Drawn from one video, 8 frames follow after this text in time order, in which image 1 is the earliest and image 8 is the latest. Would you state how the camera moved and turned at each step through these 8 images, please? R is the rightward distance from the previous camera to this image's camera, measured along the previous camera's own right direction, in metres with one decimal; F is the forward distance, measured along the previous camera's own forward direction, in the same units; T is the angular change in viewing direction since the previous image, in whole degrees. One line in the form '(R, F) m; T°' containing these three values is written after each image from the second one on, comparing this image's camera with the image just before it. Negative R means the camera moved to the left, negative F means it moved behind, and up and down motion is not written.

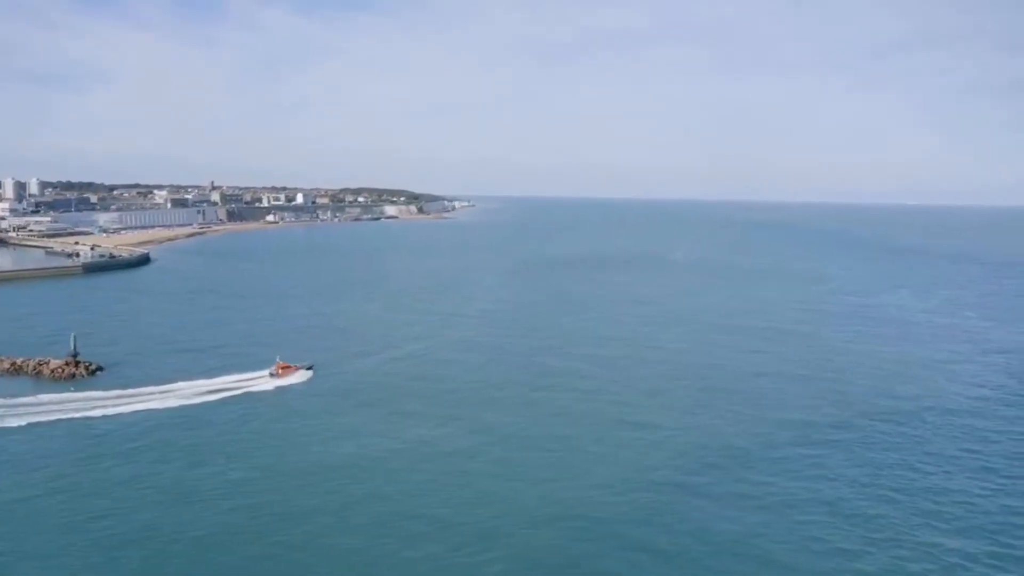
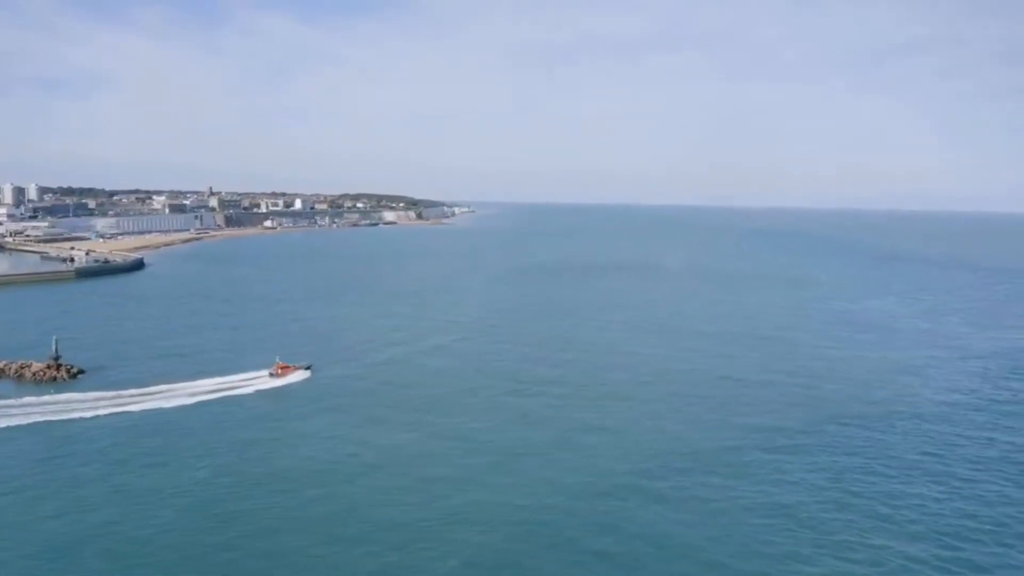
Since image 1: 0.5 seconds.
(-0.3, +1.2) m; 0°
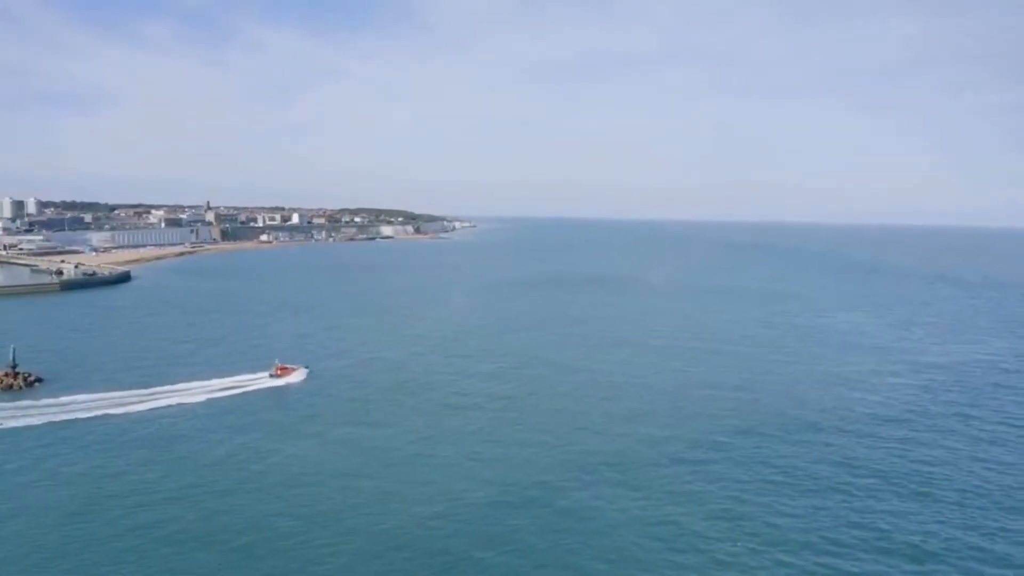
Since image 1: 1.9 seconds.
(+1.3, -0.3) m; 0°
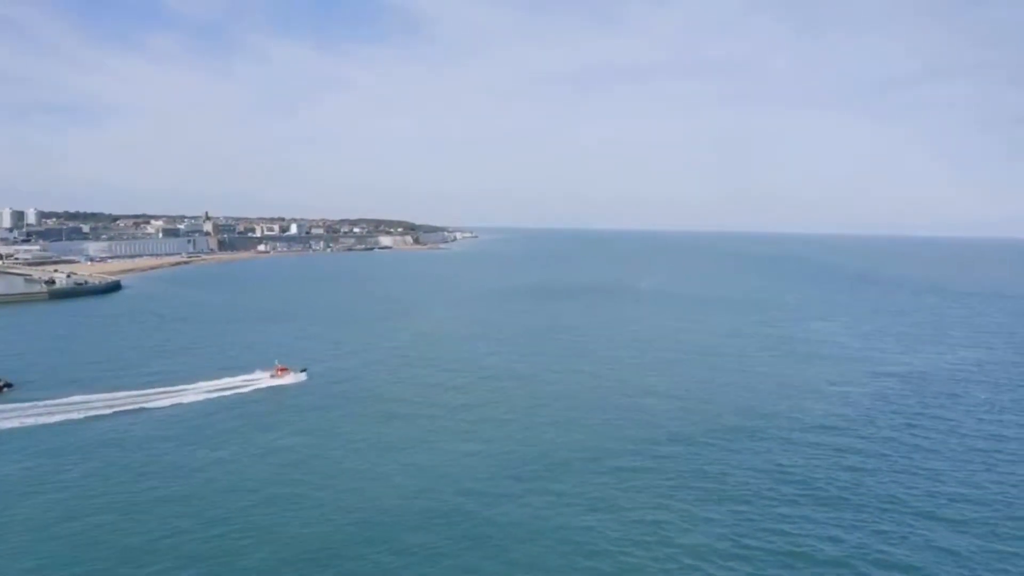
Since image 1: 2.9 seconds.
(+1.0, -0.3) m; 0°
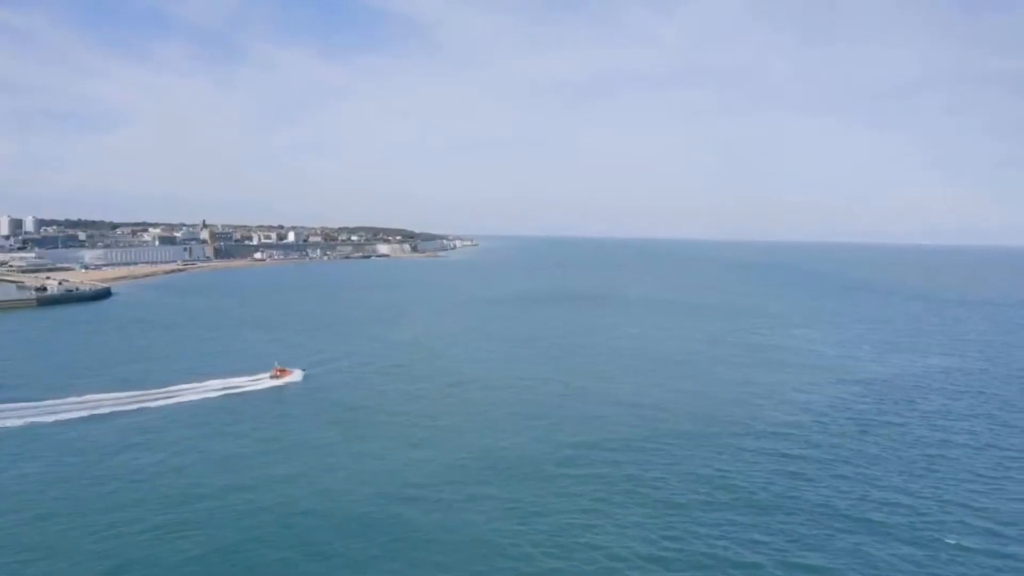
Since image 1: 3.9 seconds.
(+0.9, -0.3) m; 0°
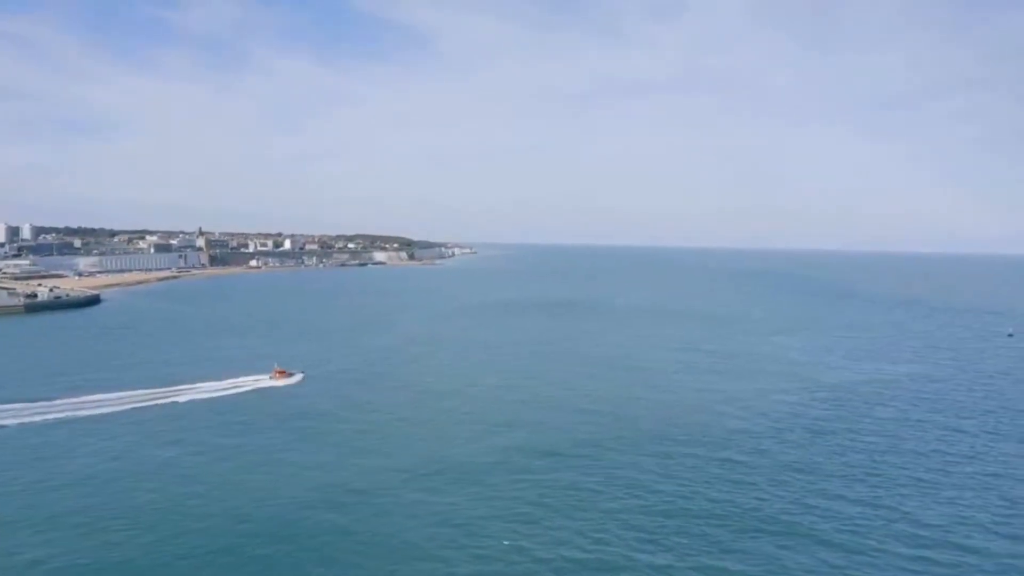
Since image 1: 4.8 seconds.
(+0.3, +0.6) m; 0°
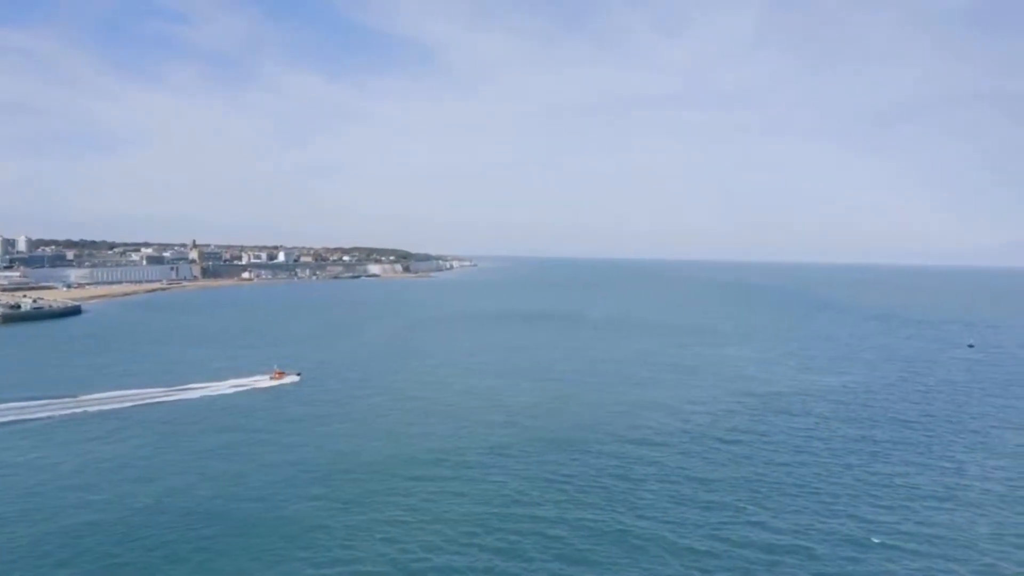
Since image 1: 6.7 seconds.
(+1.2, 0.0) m; 0°
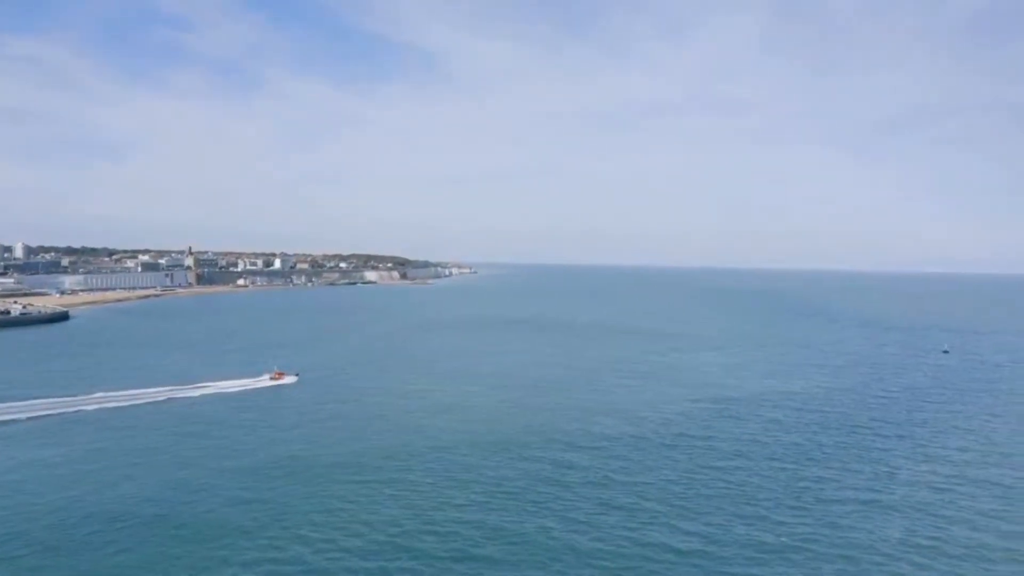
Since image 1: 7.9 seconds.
(+0.7, 0.0) m; 0°
